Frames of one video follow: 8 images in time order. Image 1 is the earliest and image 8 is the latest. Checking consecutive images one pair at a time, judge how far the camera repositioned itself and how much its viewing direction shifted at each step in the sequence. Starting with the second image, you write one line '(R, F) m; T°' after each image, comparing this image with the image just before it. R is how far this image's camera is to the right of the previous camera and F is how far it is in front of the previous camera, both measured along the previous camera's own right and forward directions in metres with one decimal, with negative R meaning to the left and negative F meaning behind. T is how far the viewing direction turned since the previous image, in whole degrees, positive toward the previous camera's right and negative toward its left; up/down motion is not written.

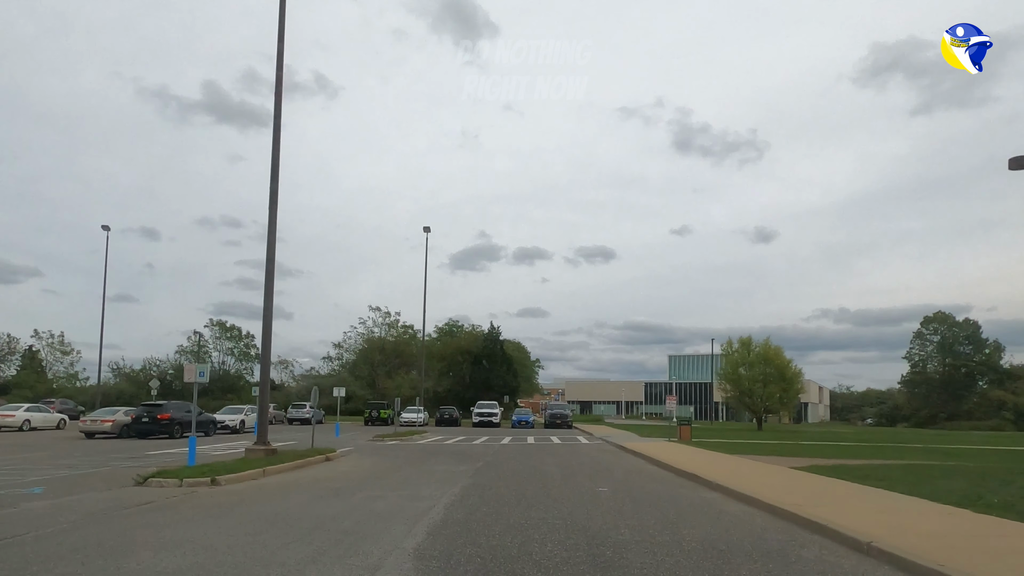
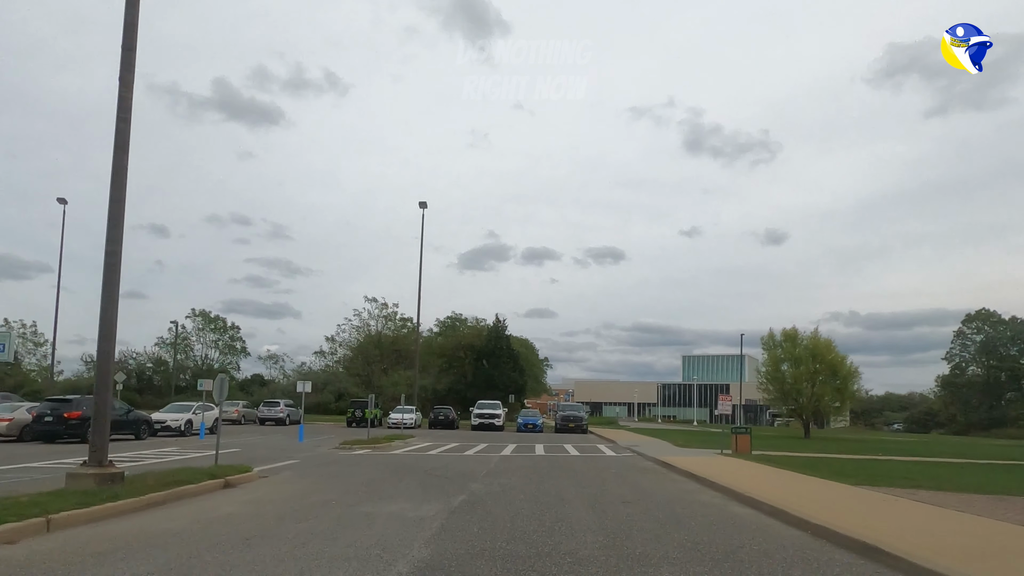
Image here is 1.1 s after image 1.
(+0.1, +7.8) m; -1°
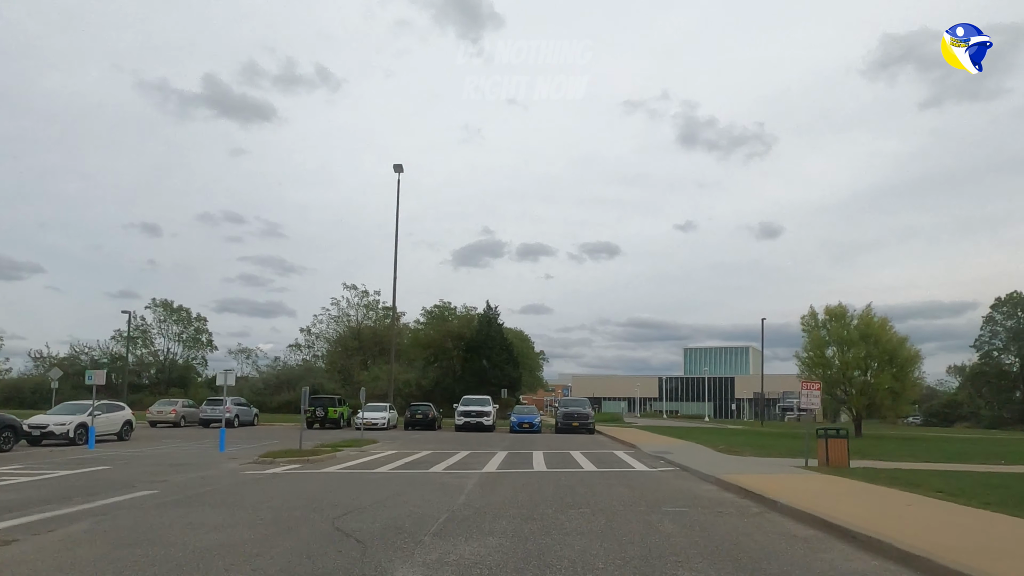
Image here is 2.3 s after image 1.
(+0.2, +8.1) m; 0°
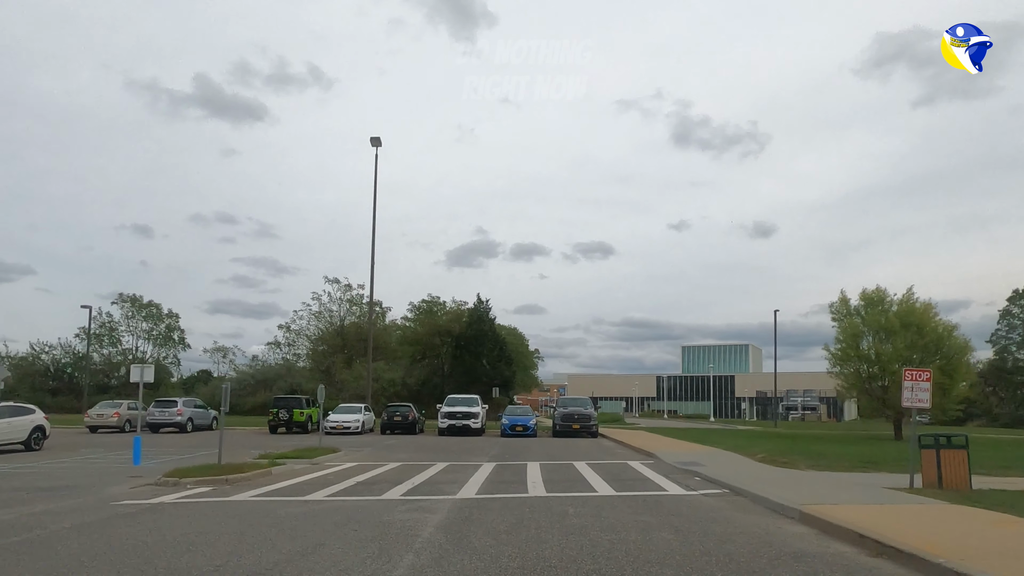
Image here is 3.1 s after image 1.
(+0.2, +5.1) m; 0°
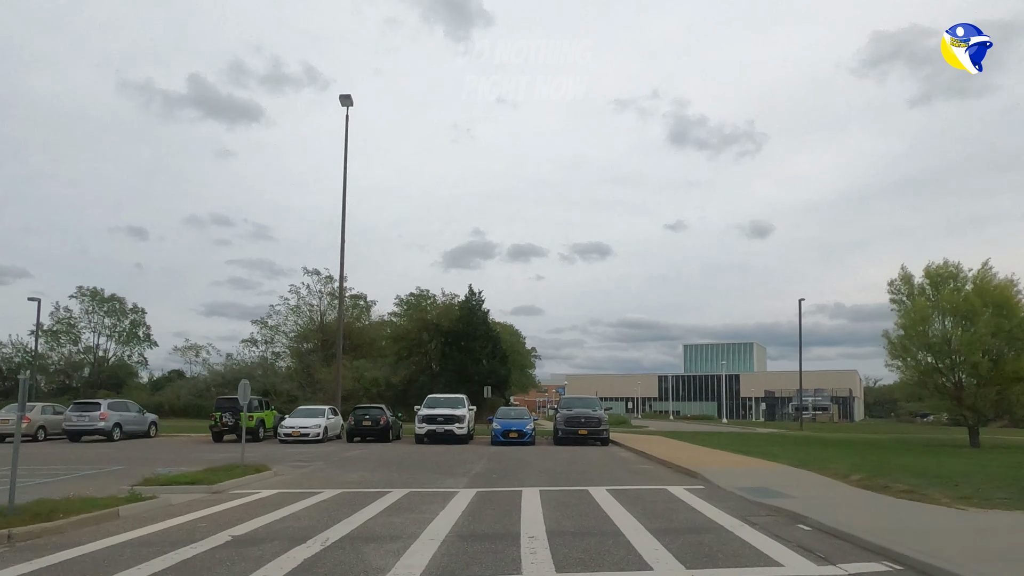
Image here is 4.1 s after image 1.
(+0.2, +6.2) m; 0°
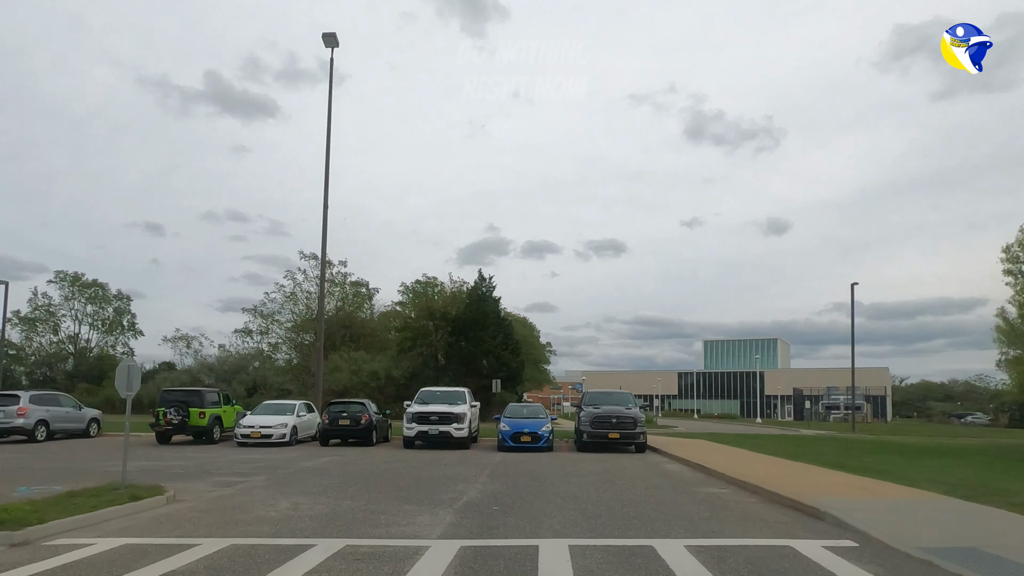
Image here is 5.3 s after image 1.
(0.0, +5.9) m; -1°
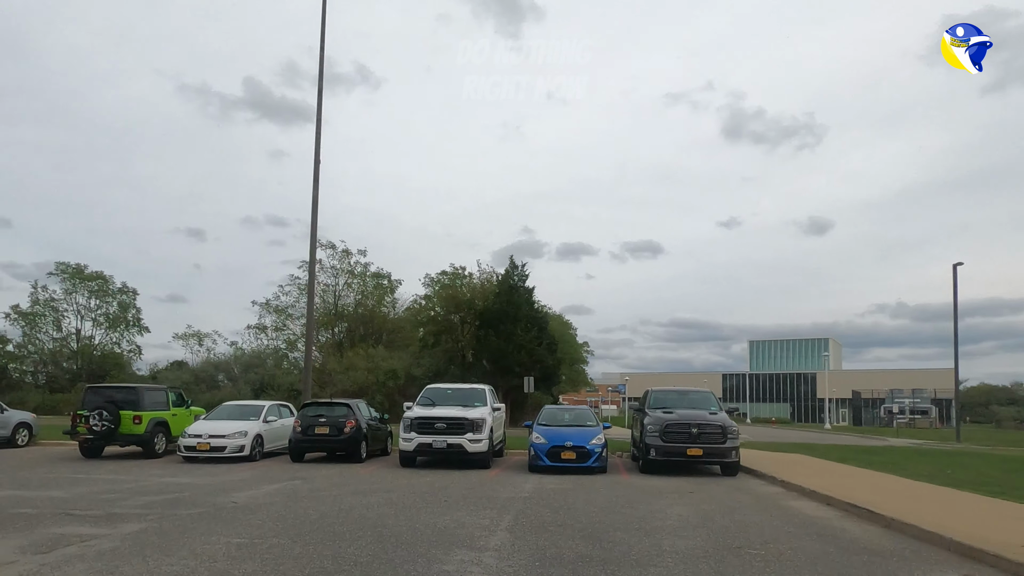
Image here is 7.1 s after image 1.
(0.0, +6.4) m; -3°
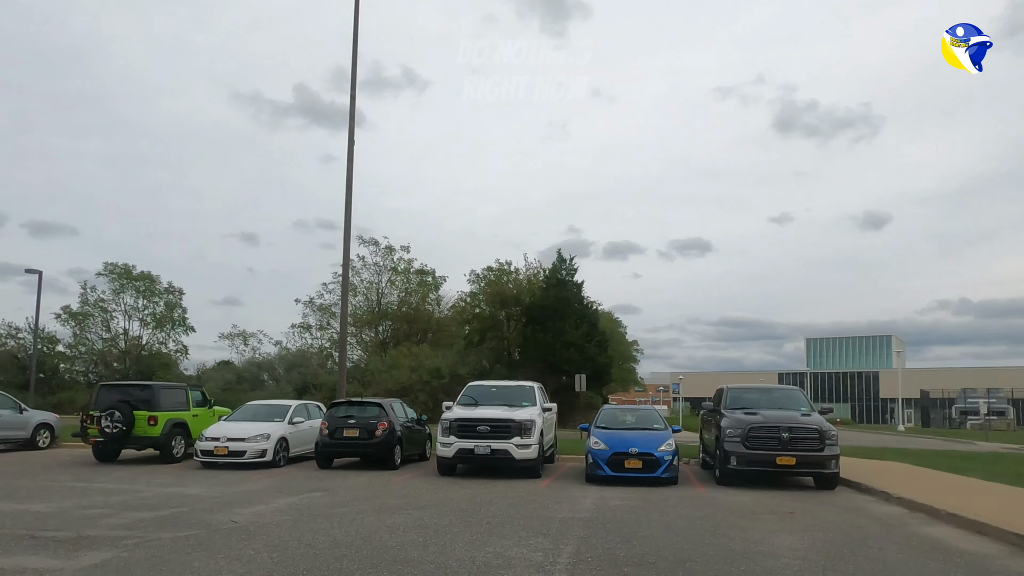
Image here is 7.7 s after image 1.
(-0.1, +2.2) m; -4°
